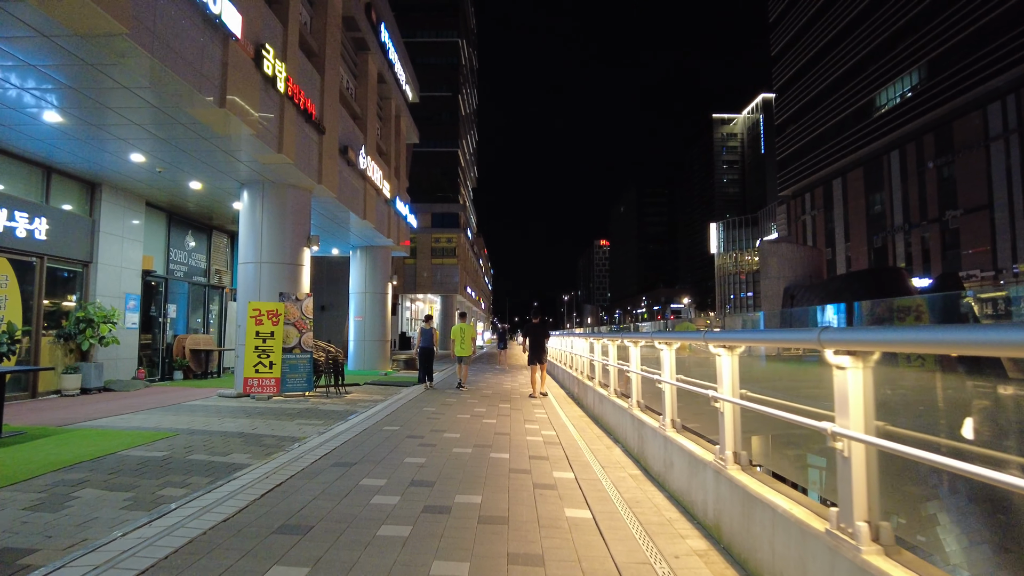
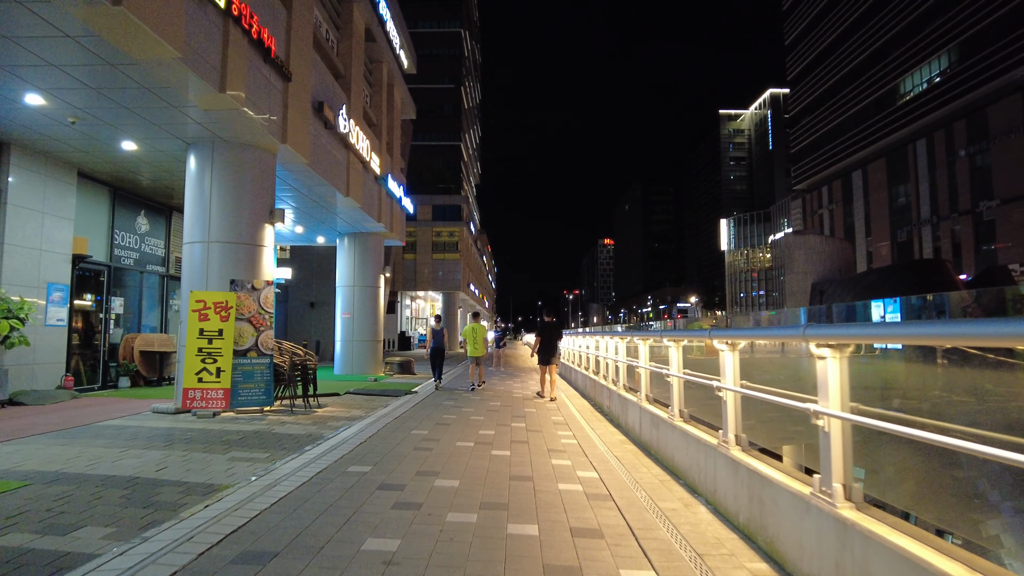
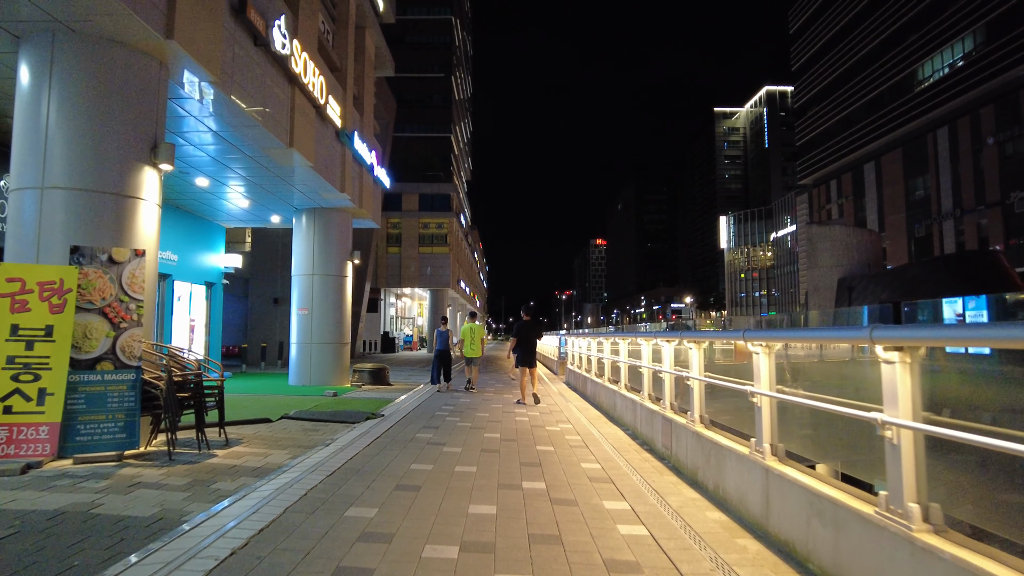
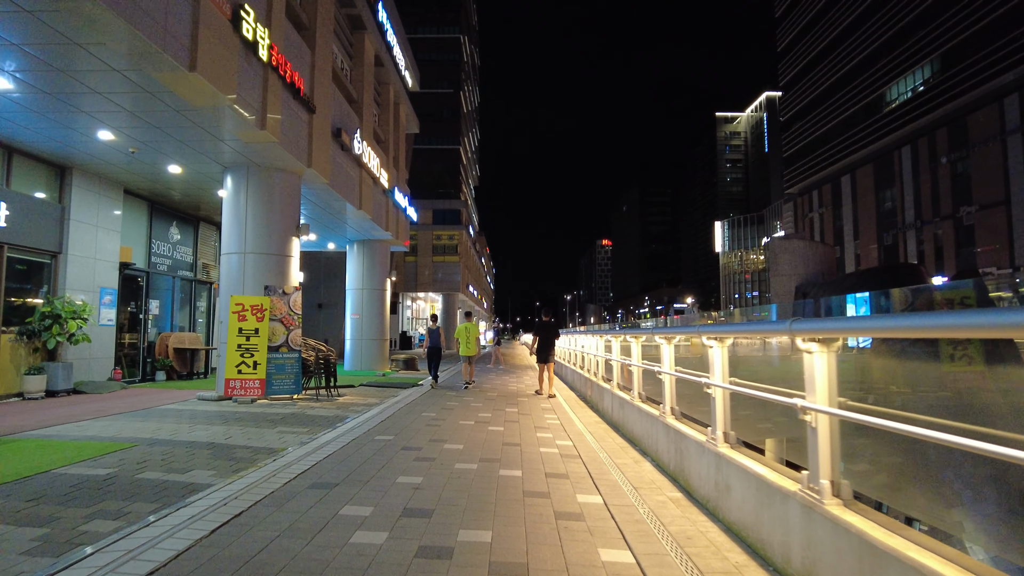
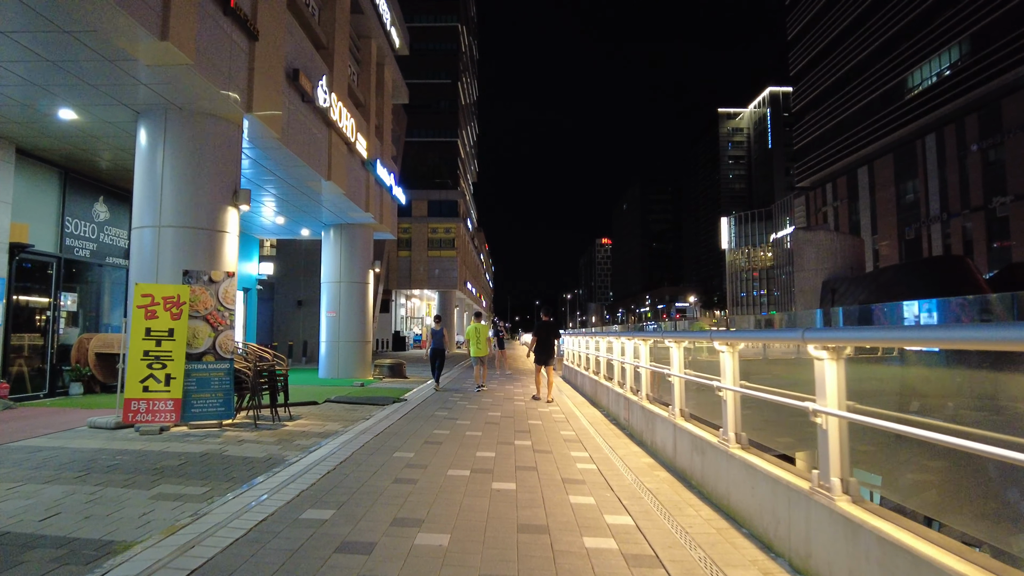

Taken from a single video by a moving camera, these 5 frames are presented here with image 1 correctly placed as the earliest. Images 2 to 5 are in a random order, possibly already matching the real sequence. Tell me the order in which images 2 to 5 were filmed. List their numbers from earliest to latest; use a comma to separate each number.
4, 2, 5, 3
